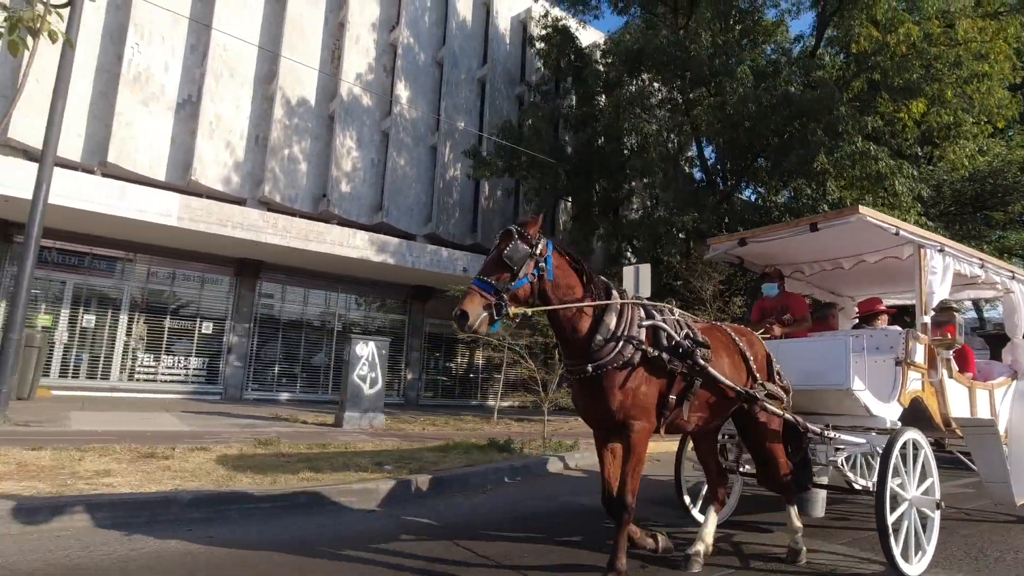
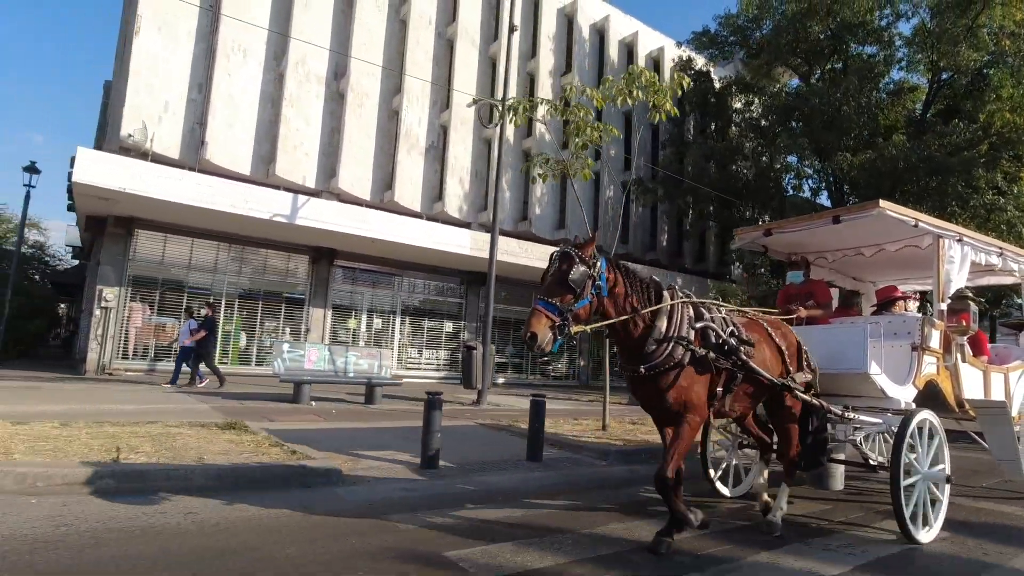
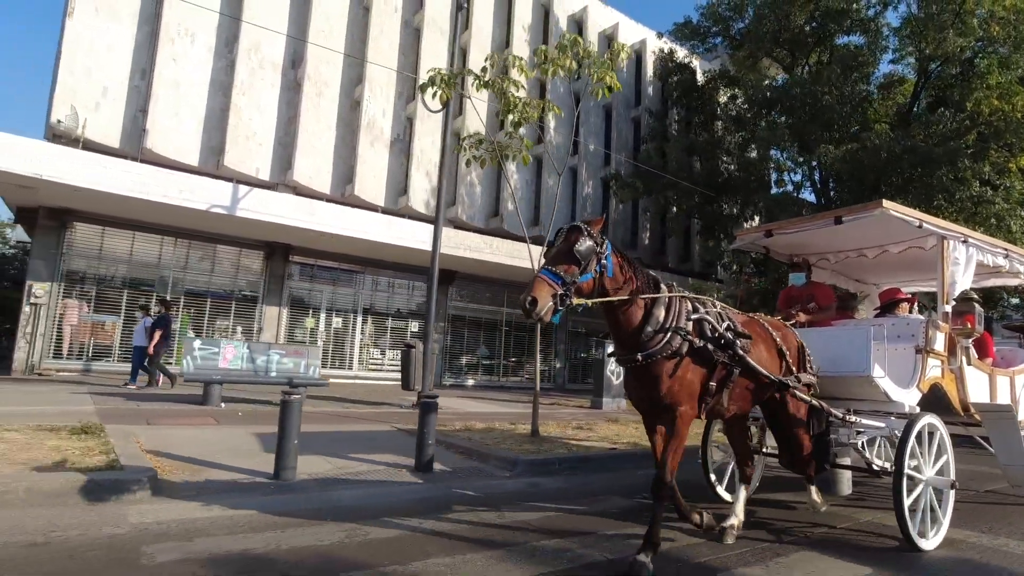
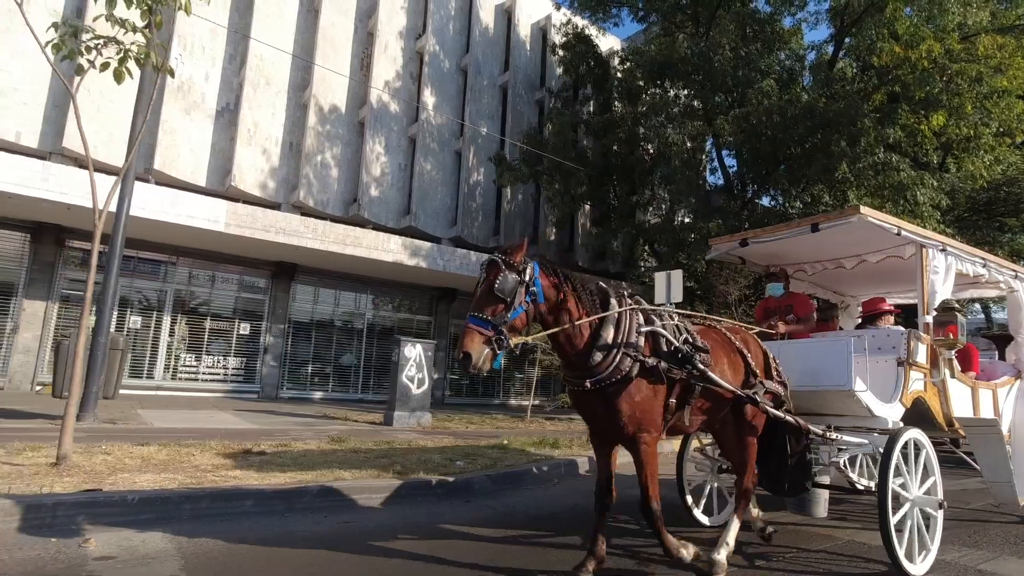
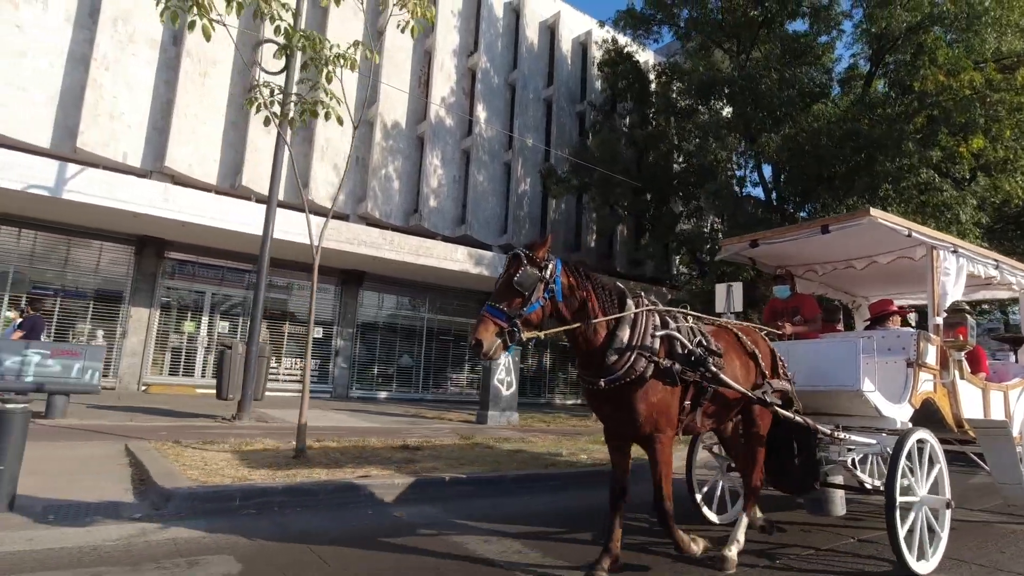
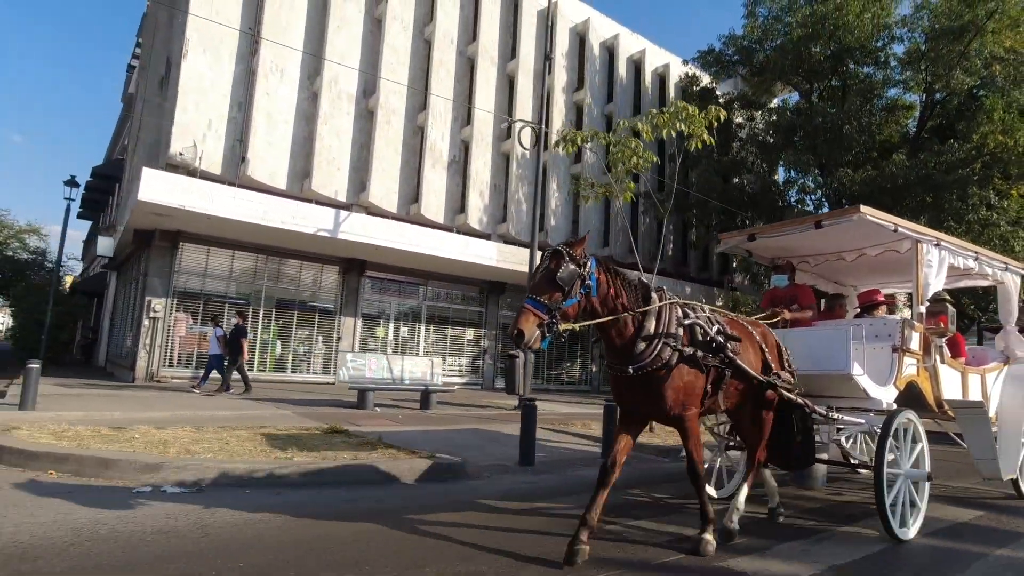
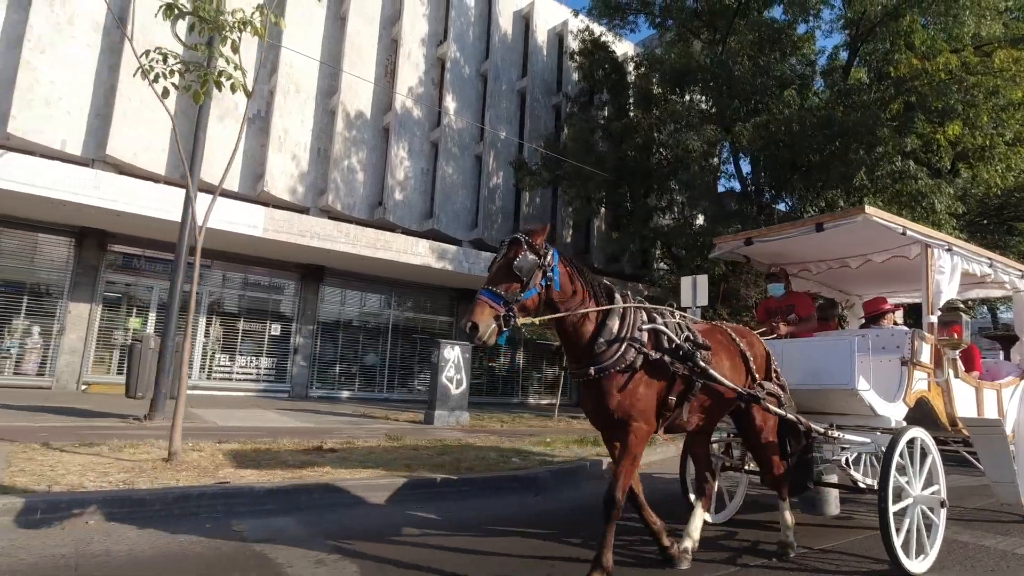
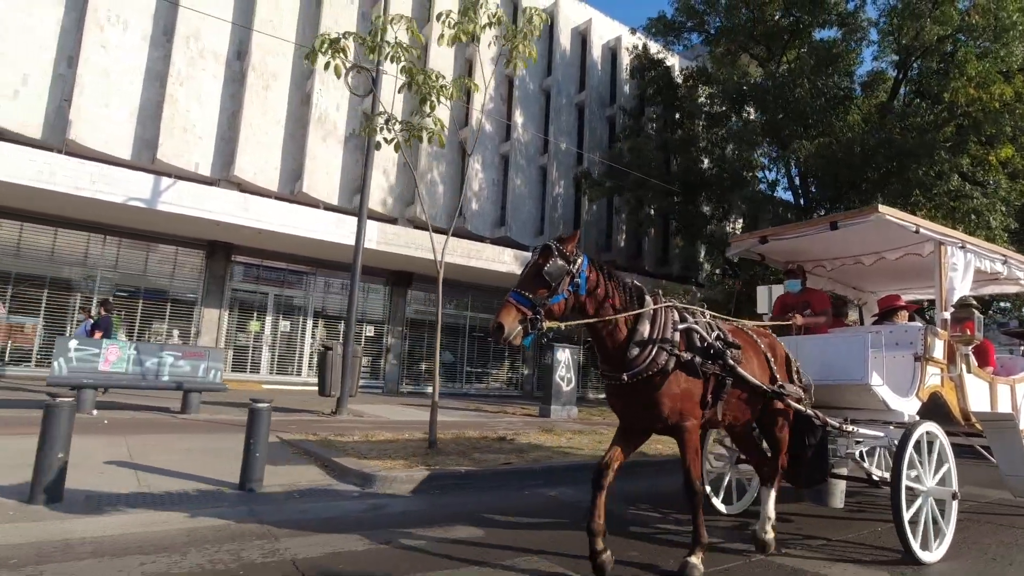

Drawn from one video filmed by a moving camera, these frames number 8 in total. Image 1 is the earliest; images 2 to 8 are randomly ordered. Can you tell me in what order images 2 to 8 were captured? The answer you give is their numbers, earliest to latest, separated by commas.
4, 7, 5, 8, 3, 2, 6
